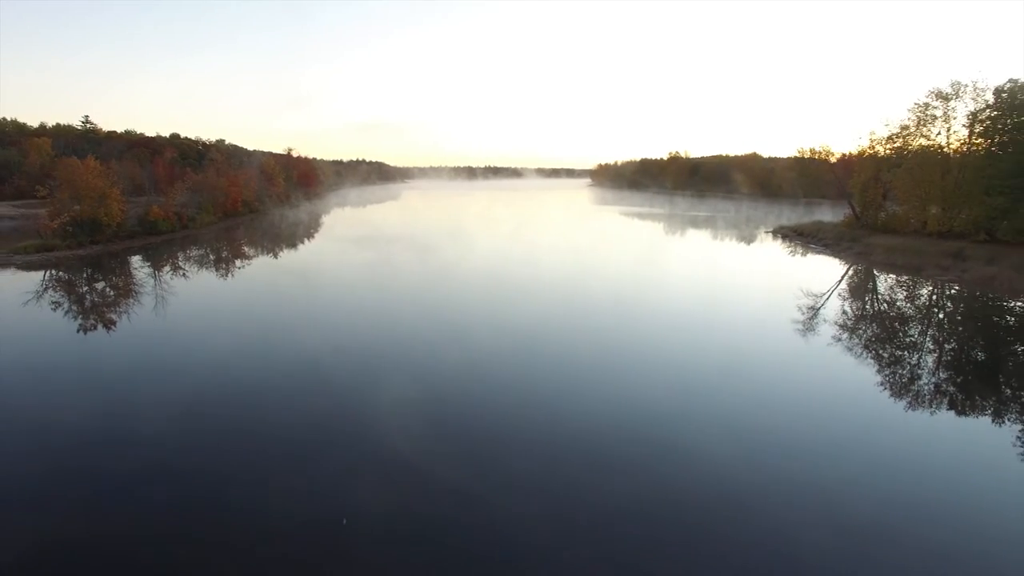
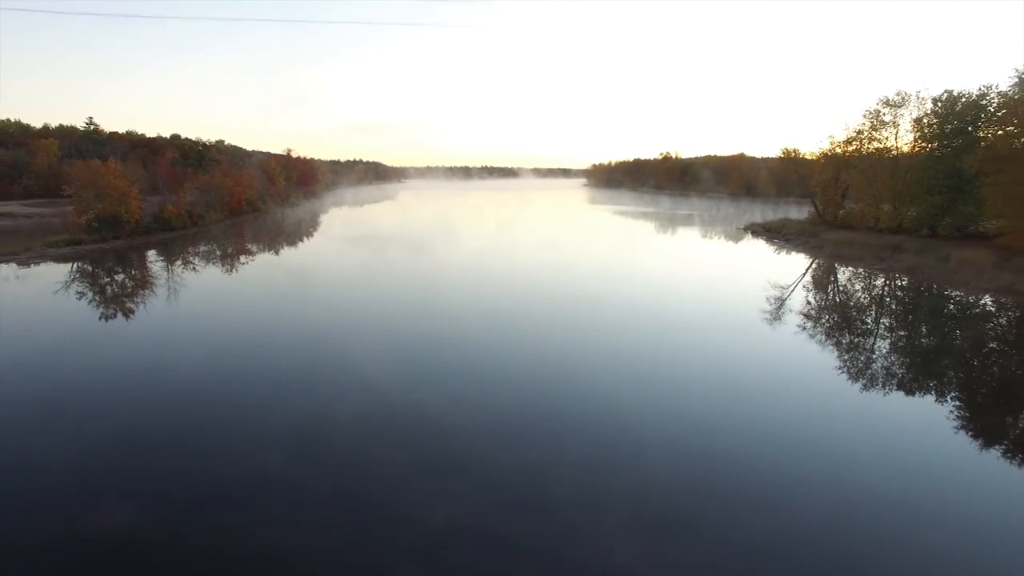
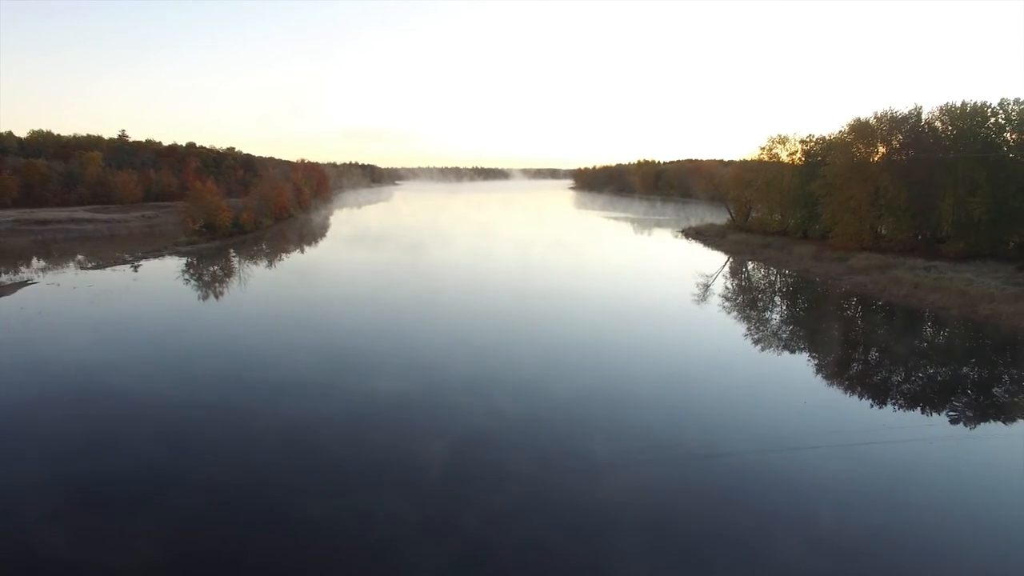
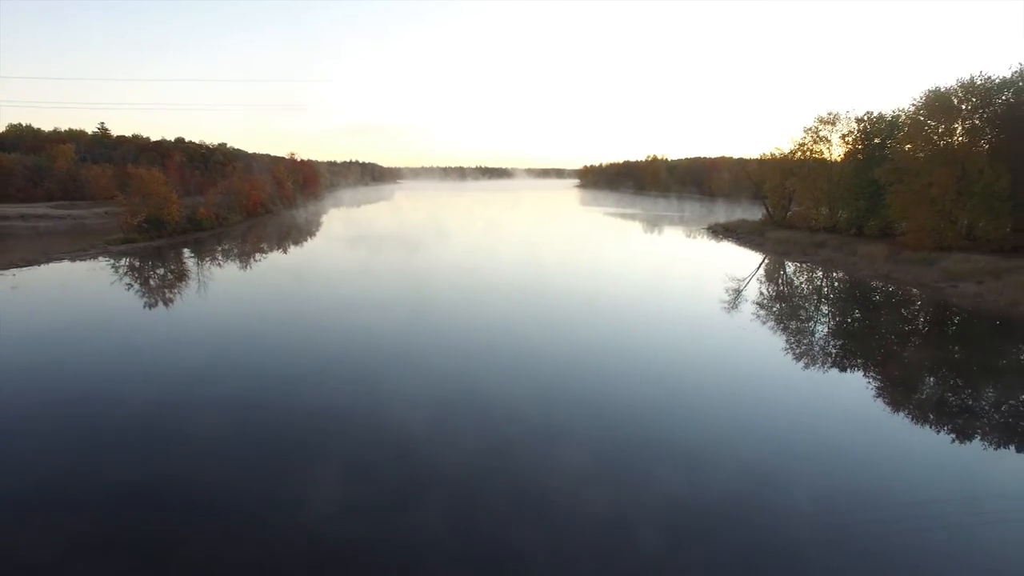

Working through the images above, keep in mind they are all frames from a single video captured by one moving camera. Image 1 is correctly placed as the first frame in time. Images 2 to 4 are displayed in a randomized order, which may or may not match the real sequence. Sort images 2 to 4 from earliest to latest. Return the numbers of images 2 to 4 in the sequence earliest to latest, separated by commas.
2, 4, 3
